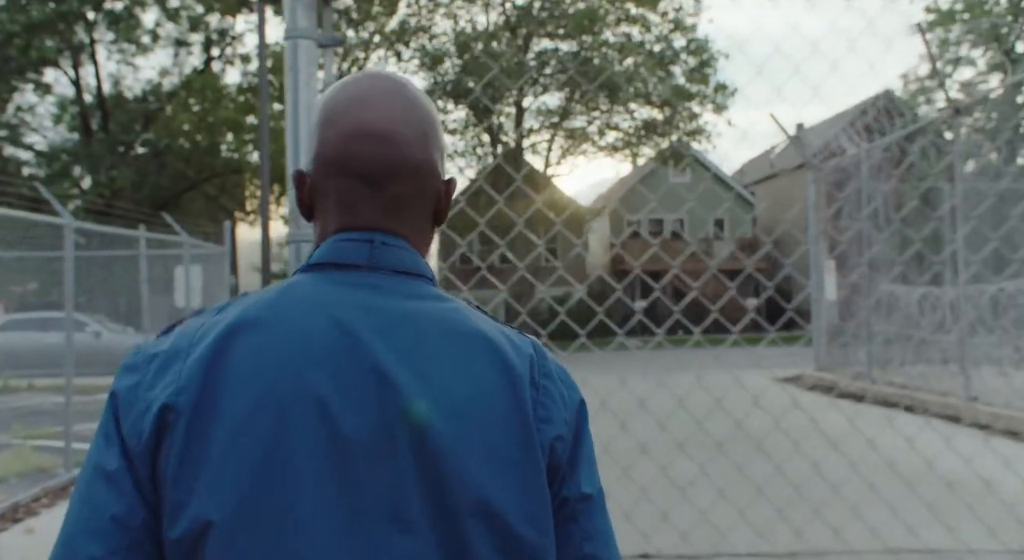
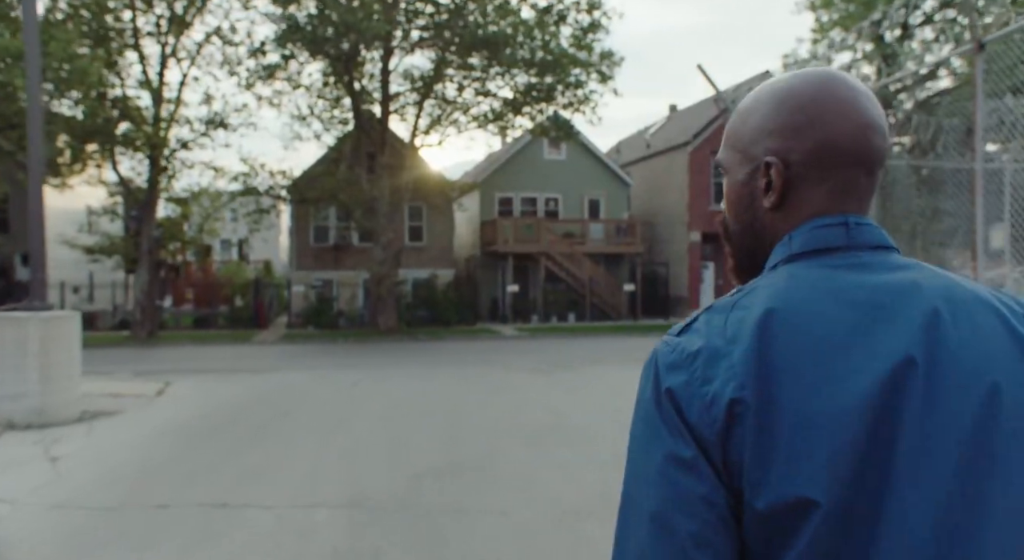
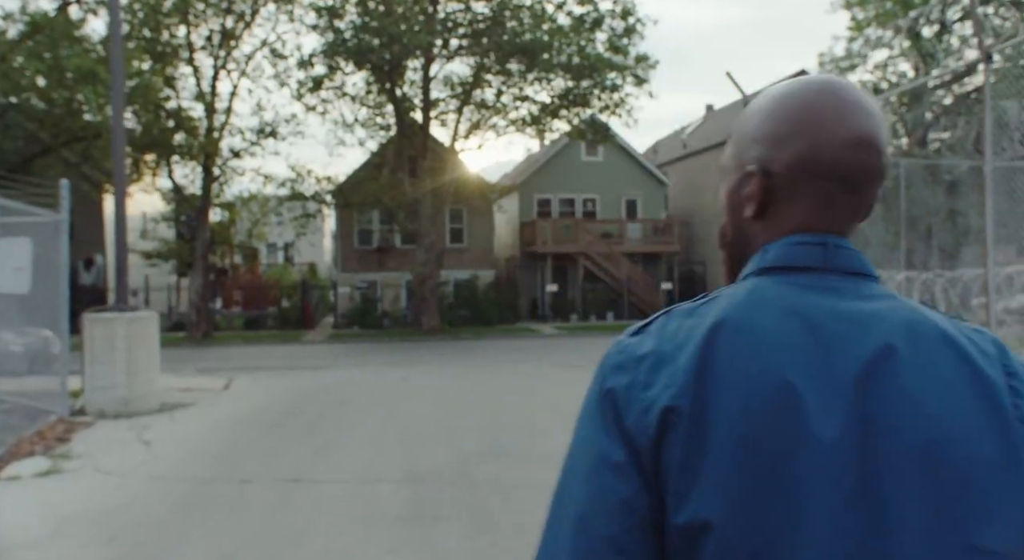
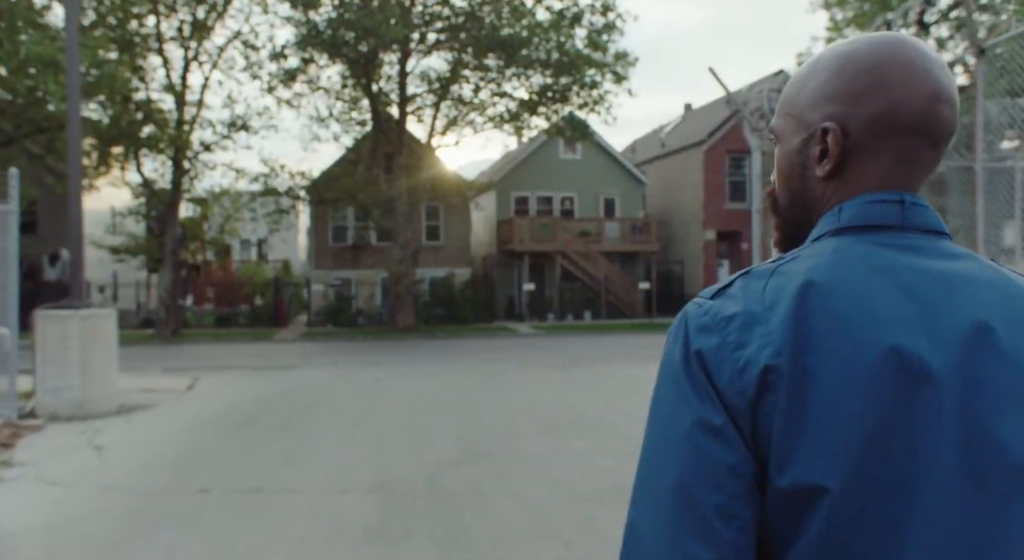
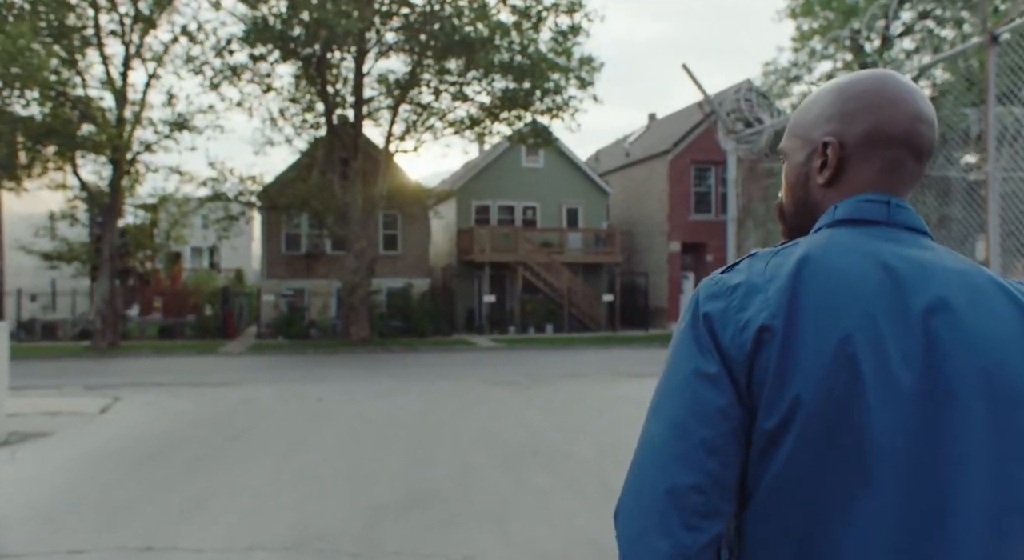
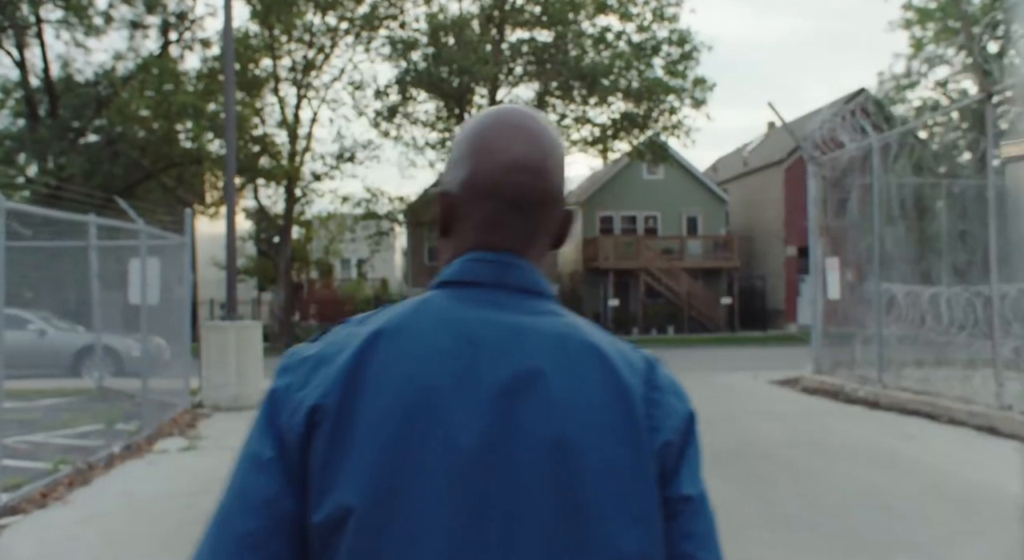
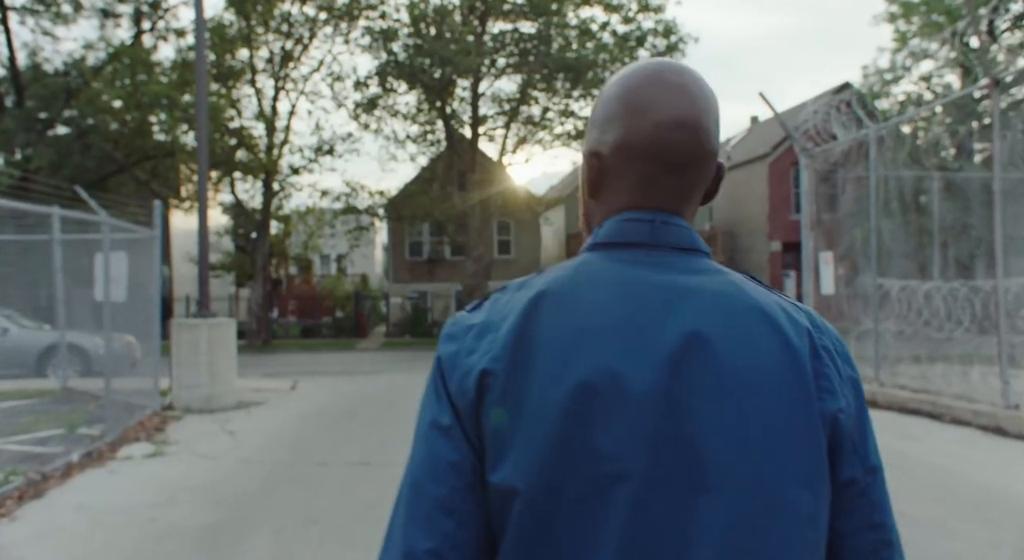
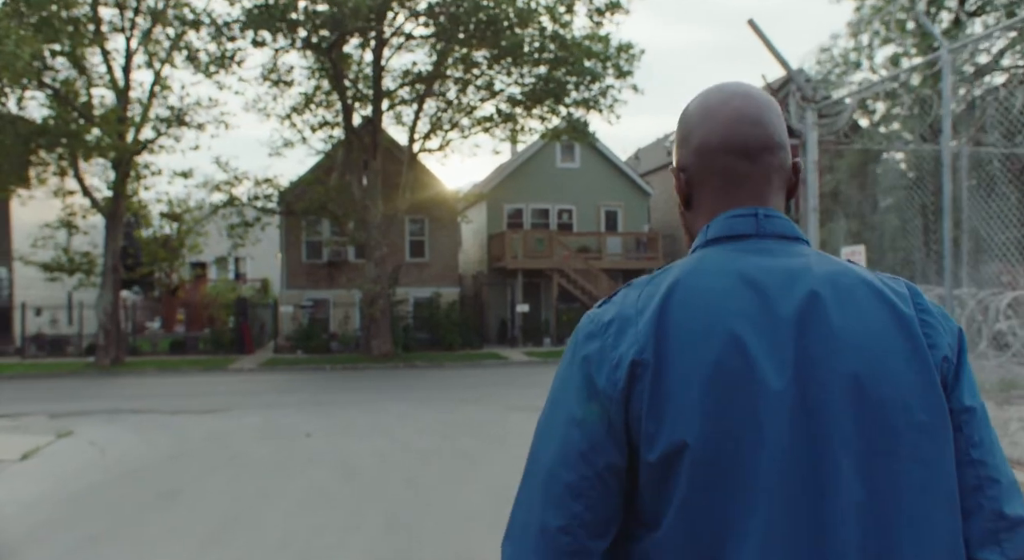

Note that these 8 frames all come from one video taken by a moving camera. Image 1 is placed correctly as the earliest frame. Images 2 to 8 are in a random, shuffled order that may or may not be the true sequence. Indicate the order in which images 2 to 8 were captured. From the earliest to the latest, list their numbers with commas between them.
6, 7, 3, 4, 2, 5, 8
